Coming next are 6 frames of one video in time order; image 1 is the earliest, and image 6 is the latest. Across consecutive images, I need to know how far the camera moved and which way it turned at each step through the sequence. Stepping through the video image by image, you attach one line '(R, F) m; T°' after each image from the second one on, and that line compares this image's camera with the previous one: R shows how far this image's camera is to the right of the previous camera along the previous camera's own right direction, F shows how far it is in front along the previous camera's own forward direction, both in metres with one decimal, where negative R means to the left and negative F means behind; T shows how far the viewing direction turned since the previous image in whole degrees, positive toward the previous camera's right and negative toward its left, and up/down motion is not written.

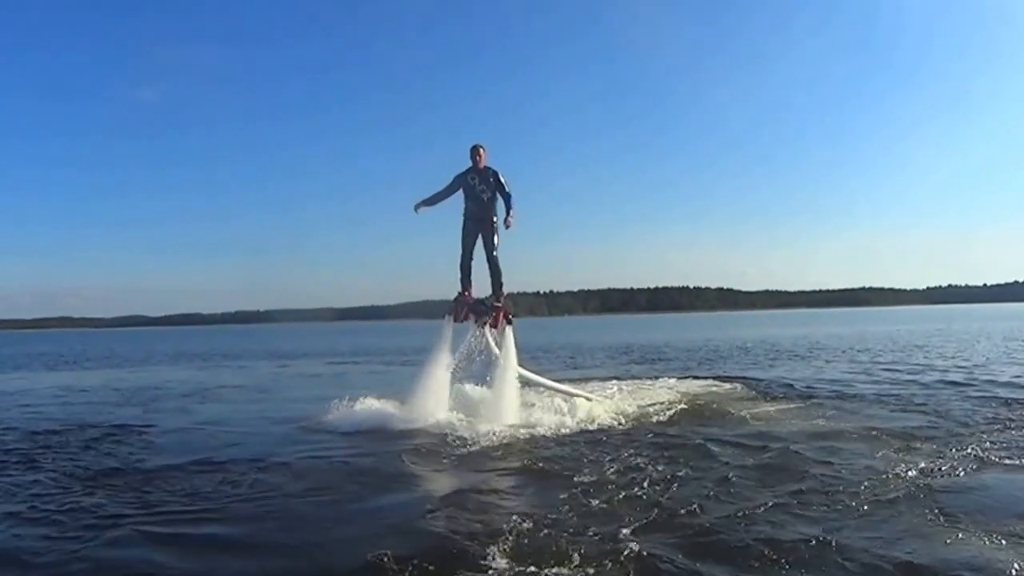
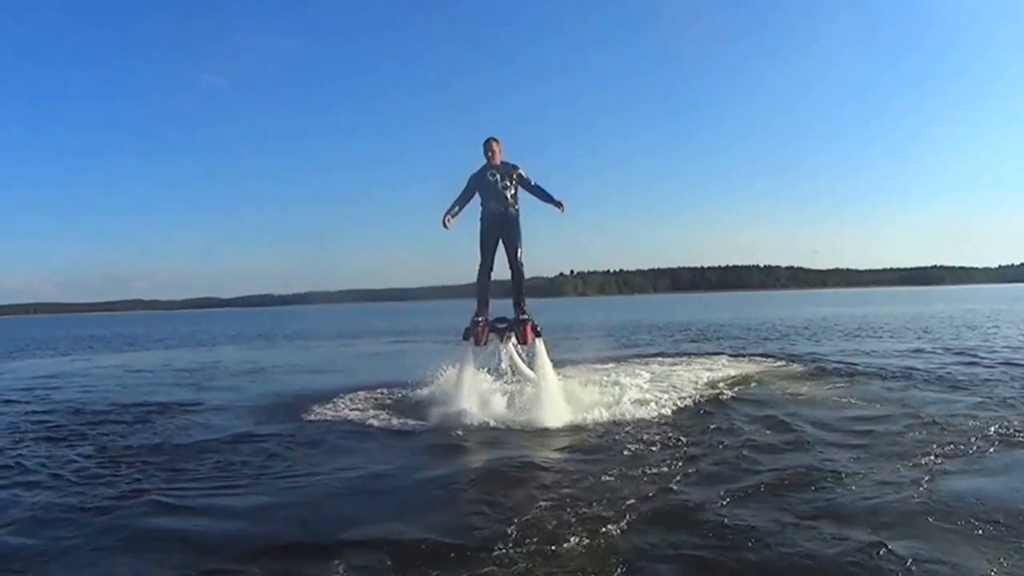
(+0.7, -0.1) m; -6°
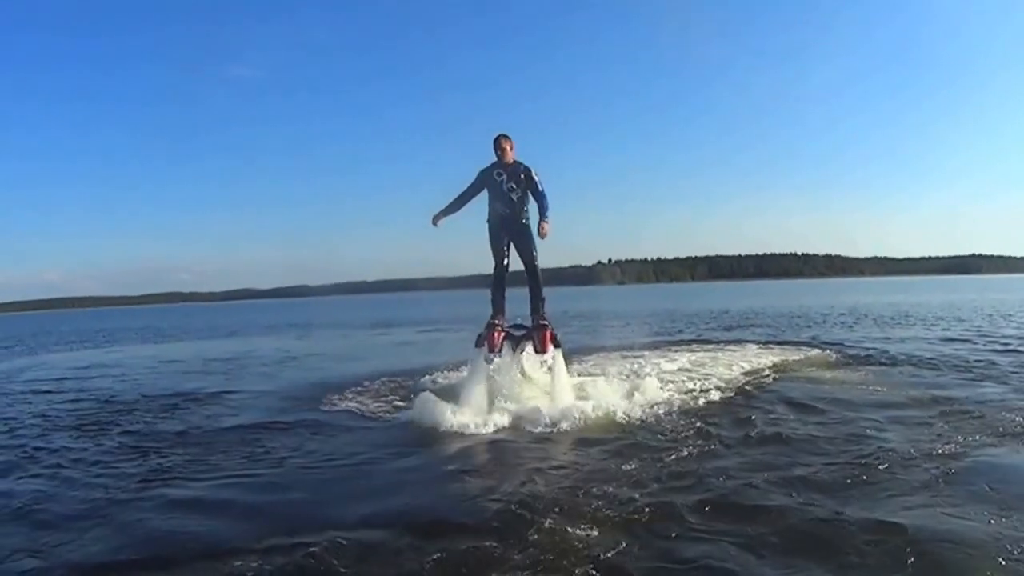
(+0.4, -0.1) m; -3°
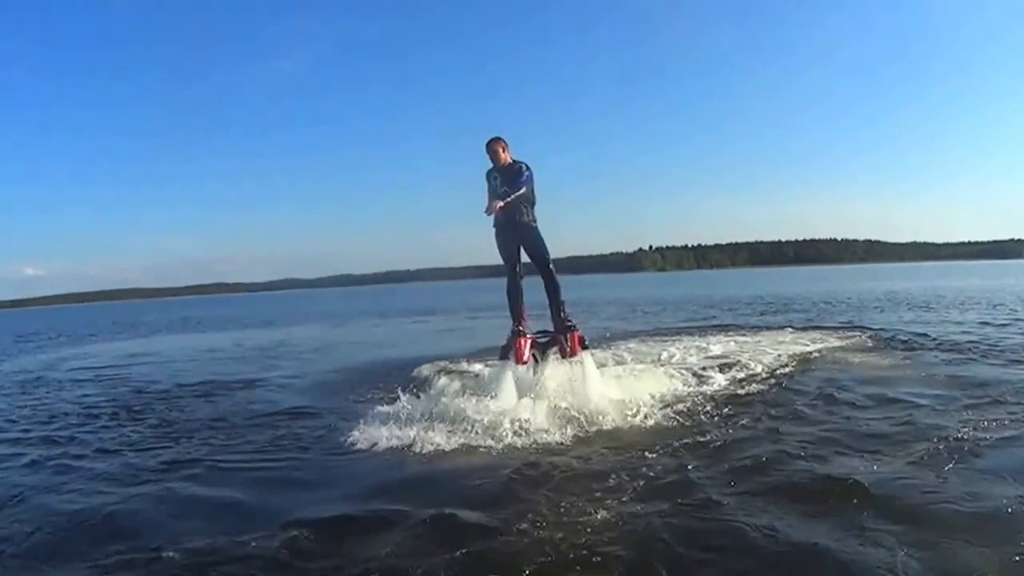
(+0.3, -0.2) m; -3°
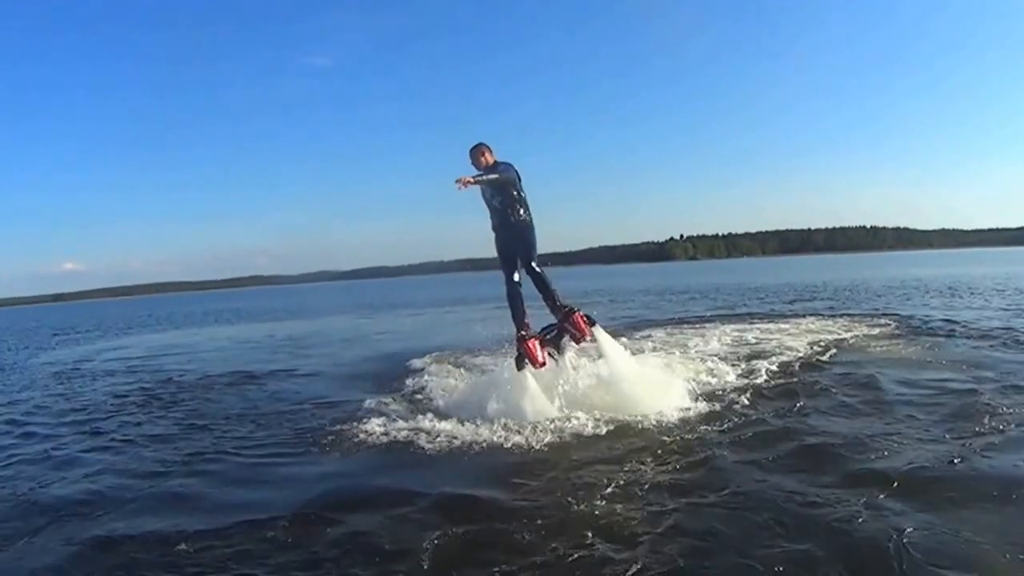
(+0.2, -0.2) m; -2°
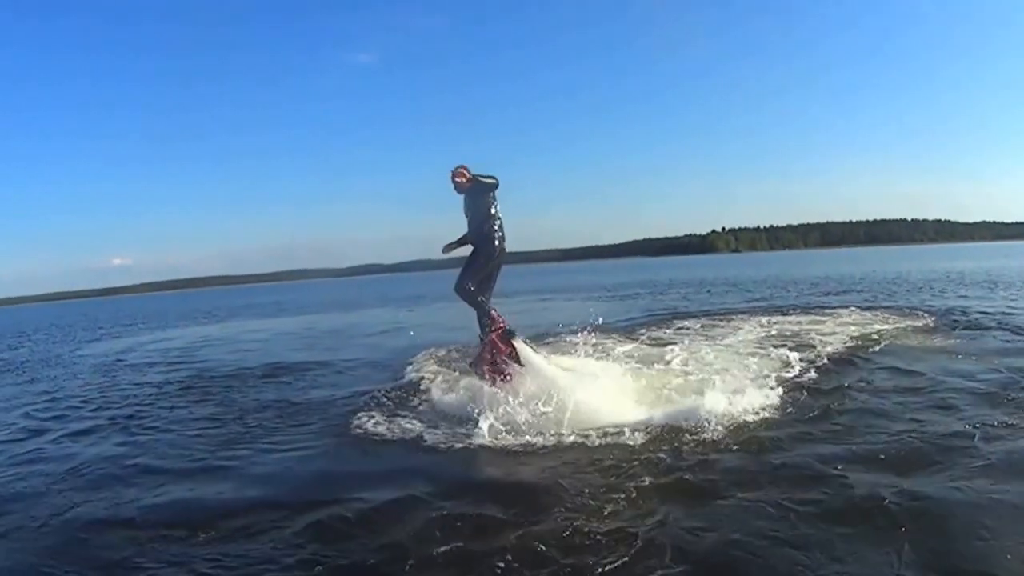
(+0.3, -0.2) m; -3°
